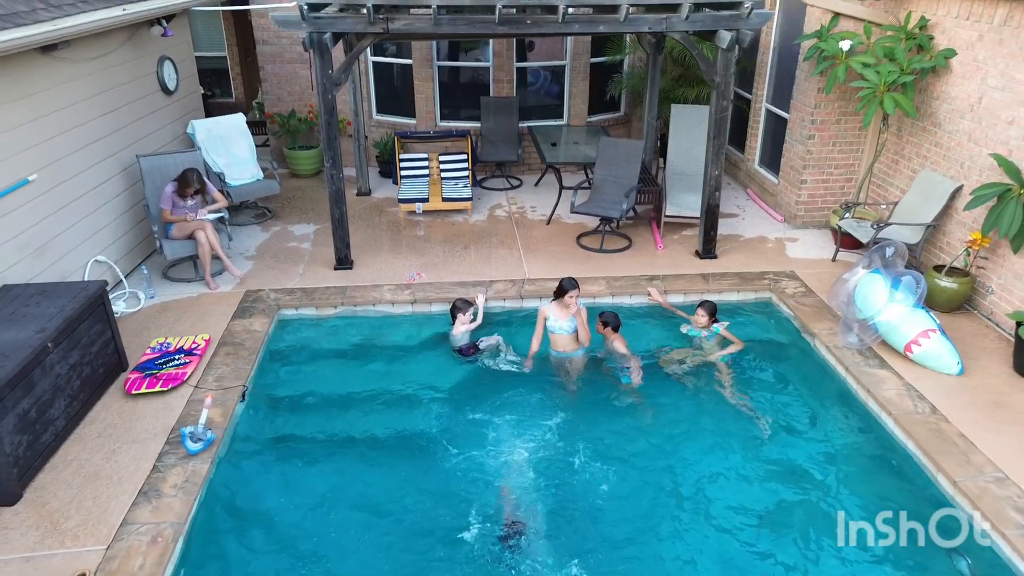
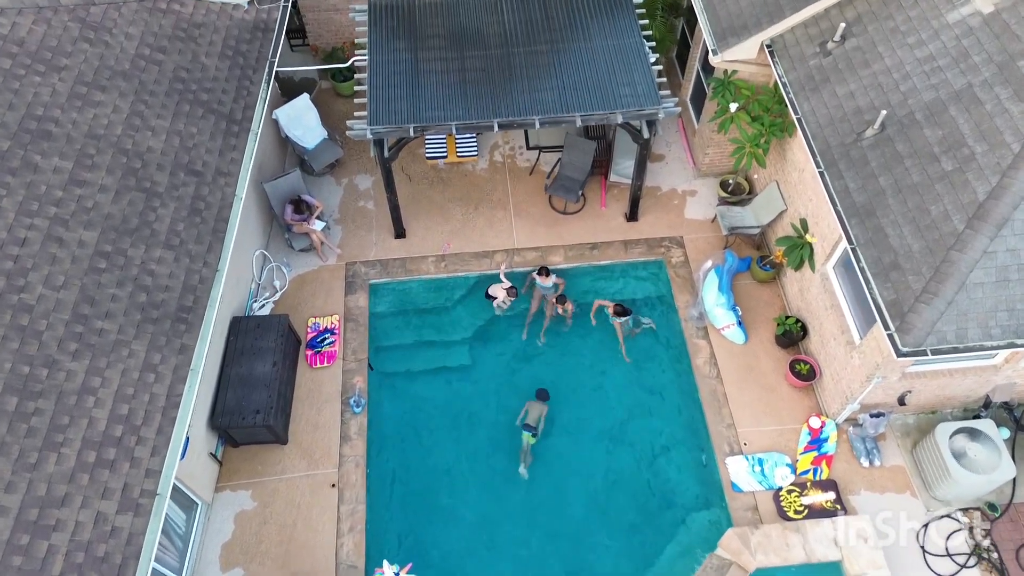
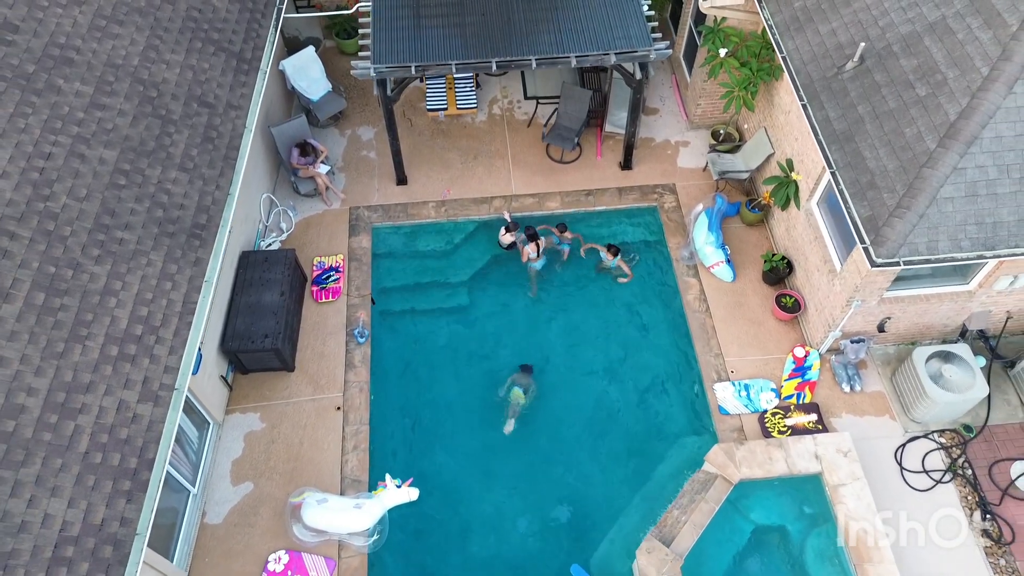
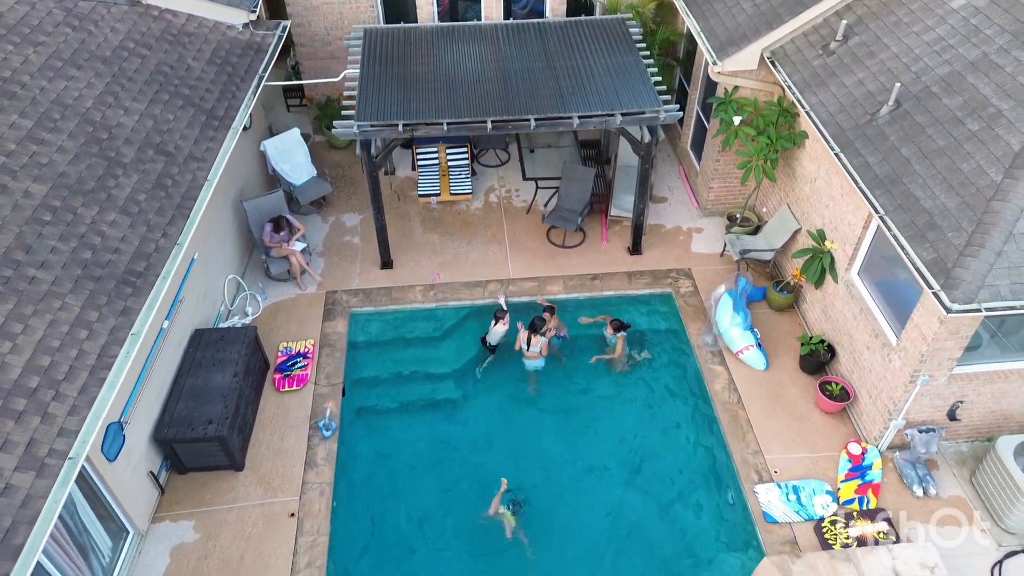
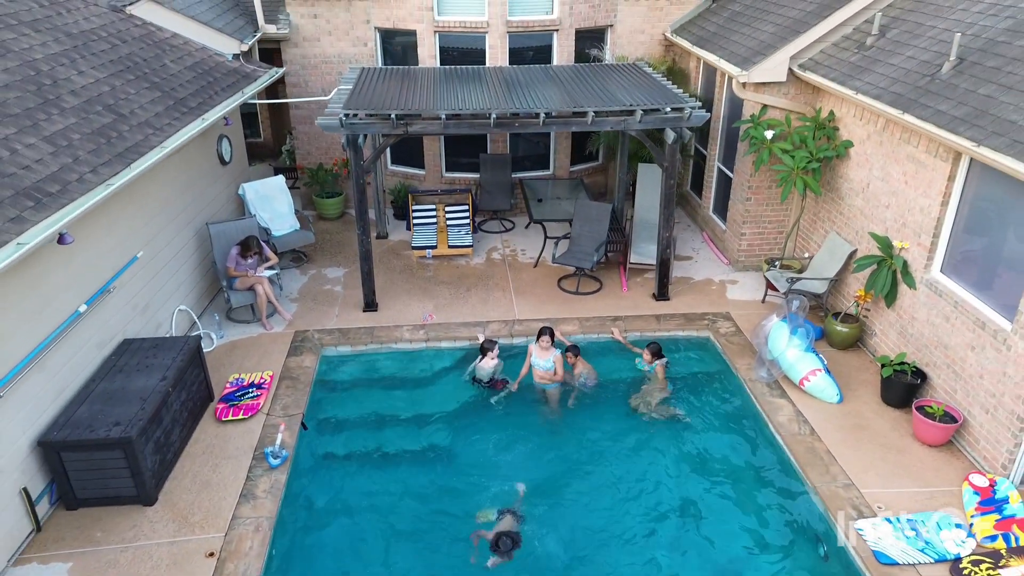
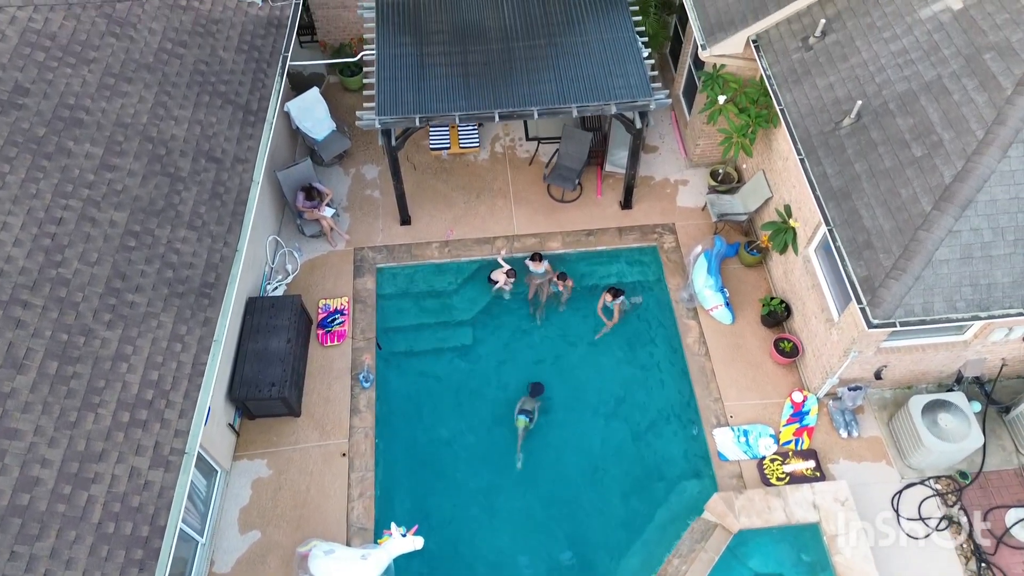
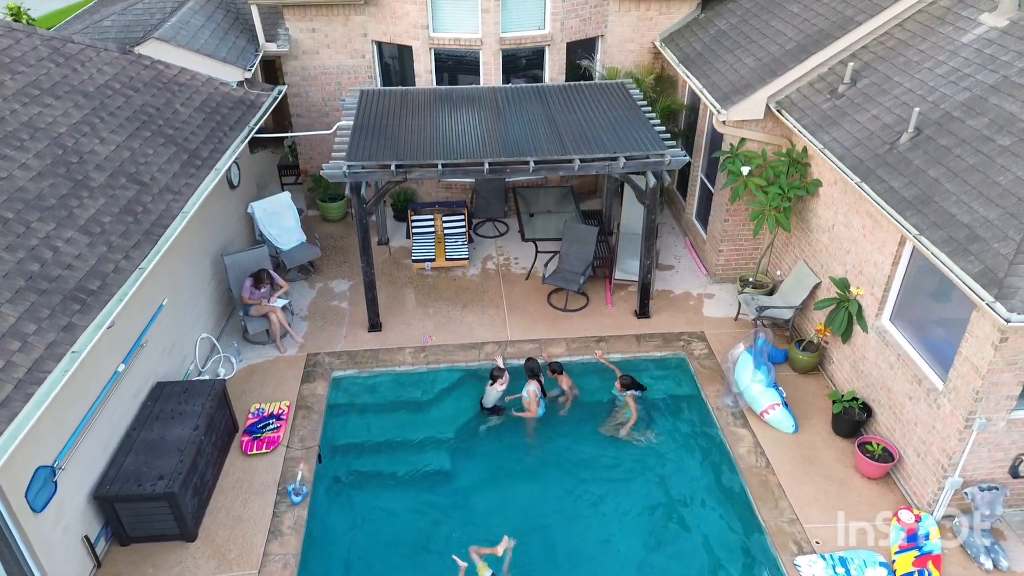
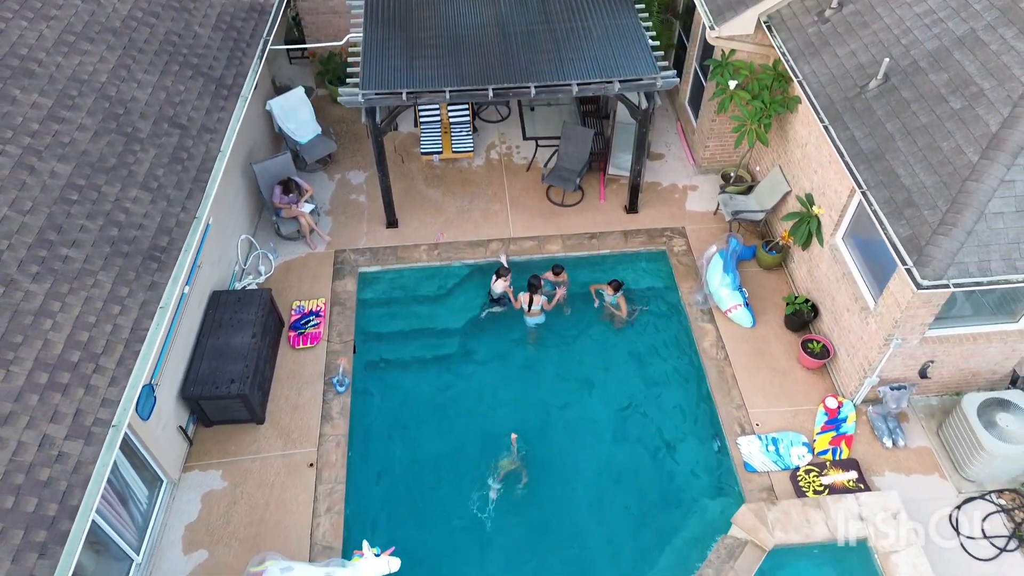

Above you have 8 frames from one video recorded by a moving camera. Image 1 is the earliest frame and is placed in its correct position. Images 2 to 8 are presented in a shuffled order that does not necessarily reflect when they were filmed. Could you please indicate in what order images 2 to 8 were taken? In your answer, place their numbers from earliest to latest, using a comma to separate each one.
5, 7, 4, 8, 3, 6, 2
